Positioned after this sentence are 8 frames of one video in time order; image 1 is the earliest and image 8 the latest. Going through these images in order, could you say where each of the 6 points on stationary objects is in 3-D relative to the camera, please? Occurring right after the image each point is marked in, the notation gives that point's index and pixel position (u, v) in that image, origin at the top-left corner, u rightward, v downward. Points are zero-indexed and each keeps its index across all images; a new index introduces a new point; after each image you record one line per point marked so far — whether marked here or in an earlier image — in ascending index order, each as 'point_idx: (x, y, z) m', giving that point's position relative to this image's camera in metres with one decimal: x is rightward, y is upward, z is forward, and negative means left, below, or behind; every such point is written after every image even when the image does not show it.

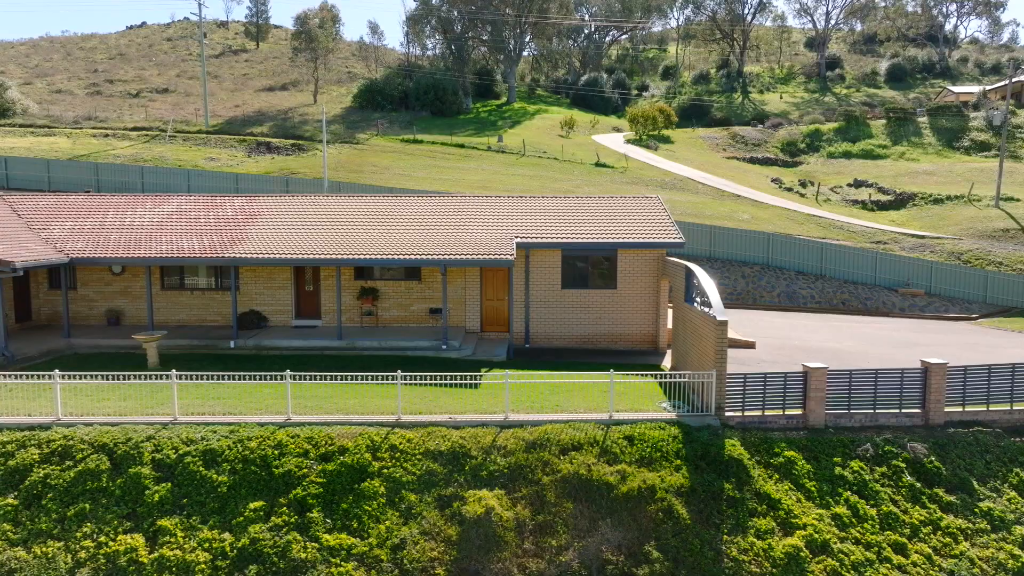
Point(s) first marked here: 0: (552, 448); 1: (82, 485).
0: (+0.5, -1.8, +11.7) m
1: (-4.5, -2.1, +10.8) m
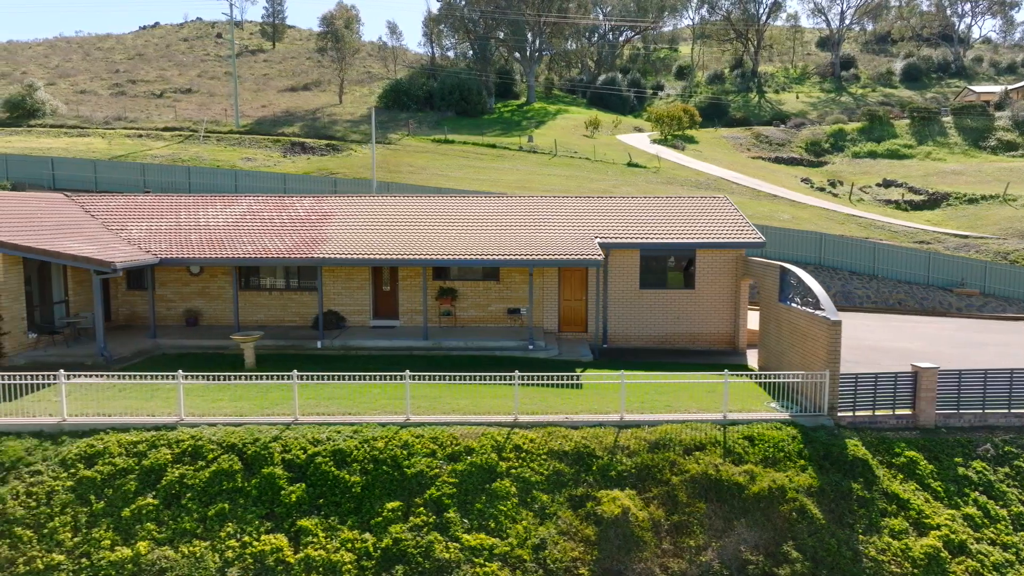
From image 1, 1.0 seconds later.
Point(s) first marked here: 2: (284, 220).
0: (+1.9, -1.8, +11.8) m
1: (-3.1, -2.1, +10.8) m
2: (-4.5, +1.3, +19.9) m
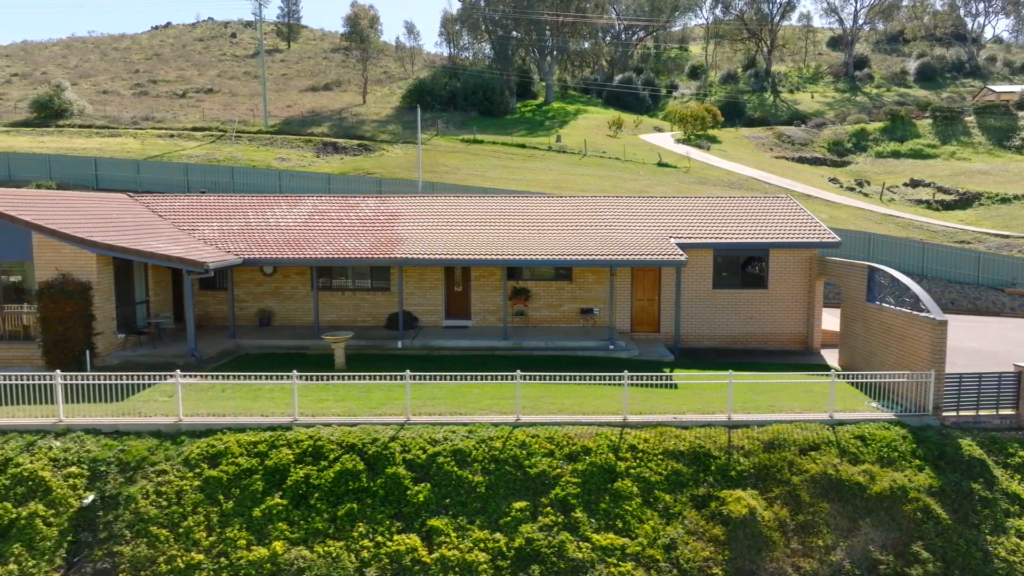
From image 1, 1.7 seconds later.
0: (+3.2, -1.8, +11.8) m
1: (-1.8, -2.1, +10.8) m
2: (-3.1, +1.3, +19.9) m
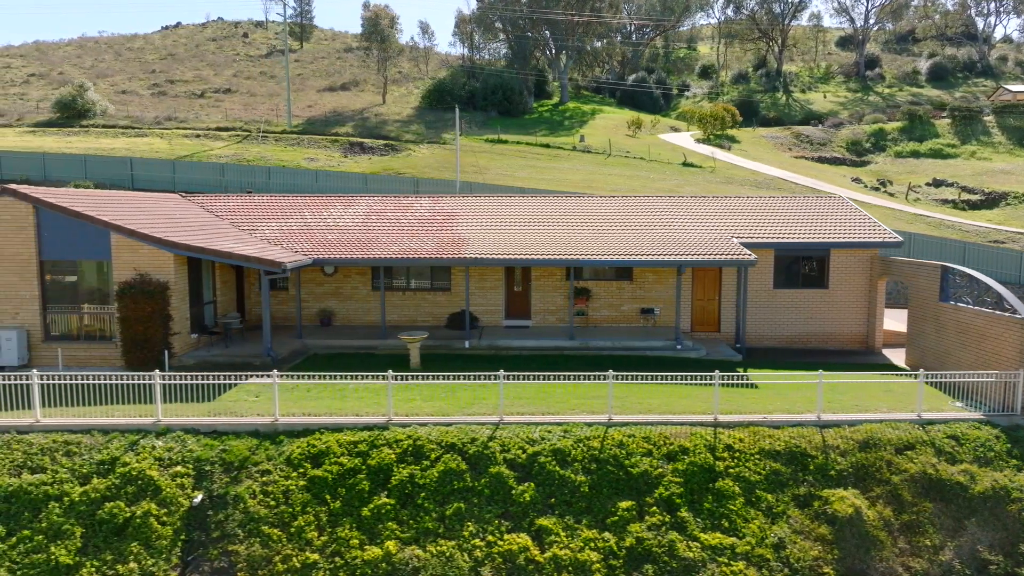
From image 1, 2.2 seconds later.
0: (+4.3, -1.8, +11.8) m
1: (-0.7, -2.1, +10.9) m
2: (-2.0, +1.3, +19.9) m
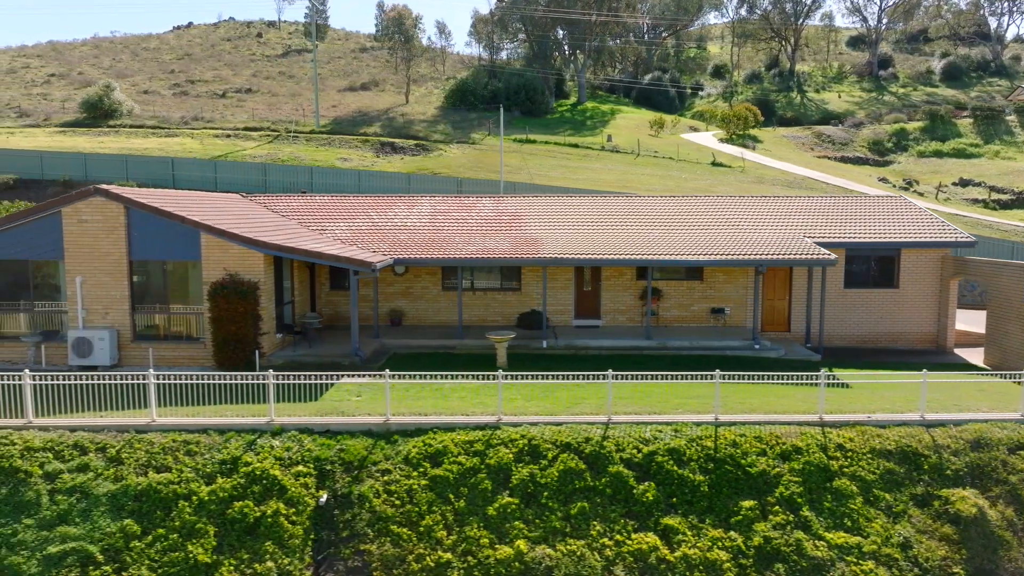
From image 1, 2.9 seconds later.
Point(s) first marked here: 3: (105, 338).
0: (+5.6, -1.8, +11.8) m
1: (+0.6, -2.1, +10.9) m
2: (-0.7, +1.3, +19.9) m
3: (-5.8, -0.7, +14.6) m
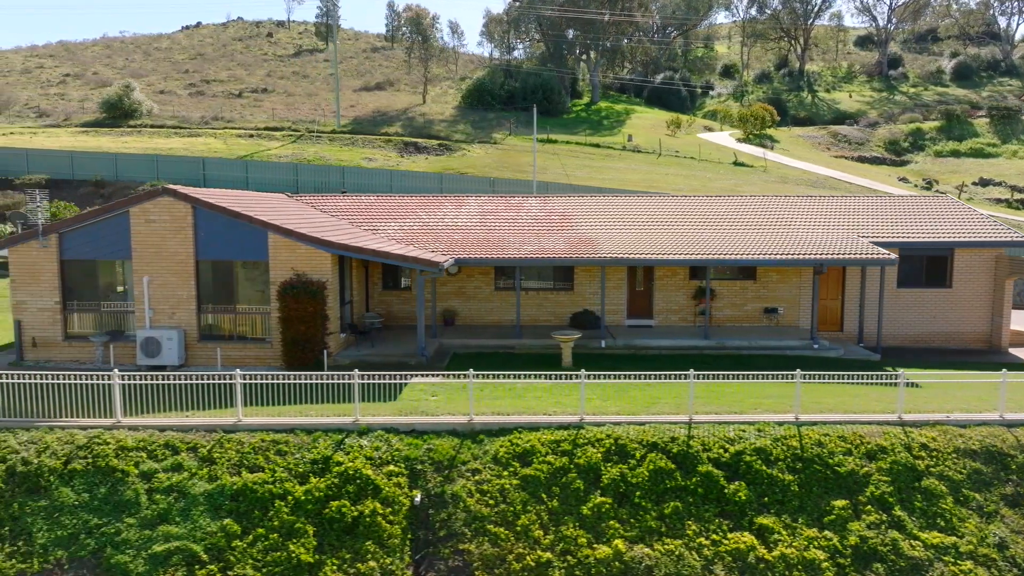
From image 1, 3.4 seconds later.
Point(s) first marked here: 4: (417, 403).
0: (+6.6, -1.8, +11.8) m
1: (+1.6, -2.1, +10.9) m
2: (+0.3, +1.3, +20.0) m
3: (-4.9, -0.7, +14.7) m
4: (-1.1, -1.4, +12.4) m
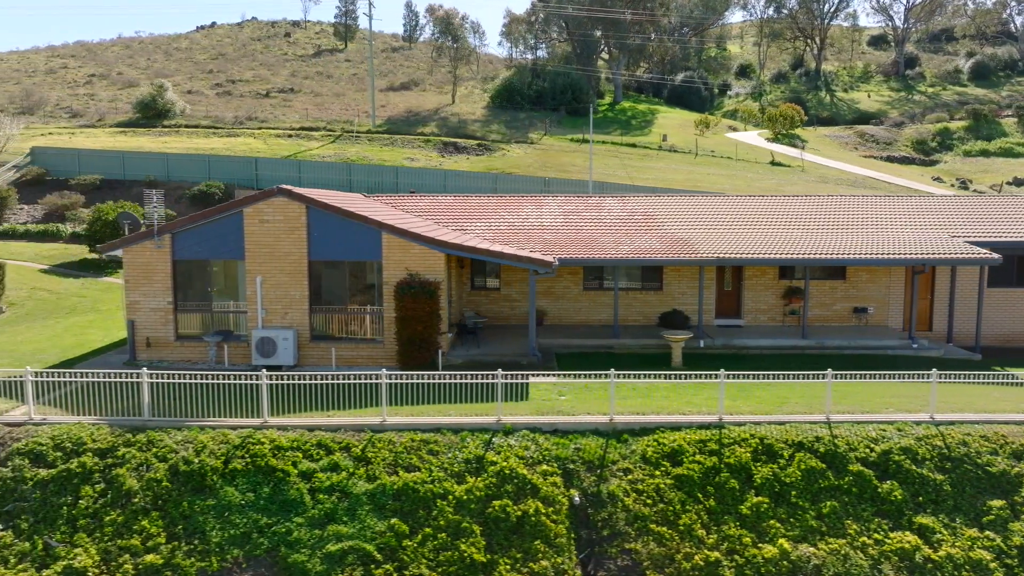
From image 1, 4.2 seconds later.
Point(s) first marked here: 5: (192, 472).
0: (+8.2, -1.8, +11.8) m
1: (+3.2, -2.1, +10.9) m
2: (+2.0, +1.3, +19.9) m
3: (-3.2, -0.7, +14.7) m
4: (+0.5, -1.4, +12.4) m
5: (-3.2, -1.9, +10.3) m
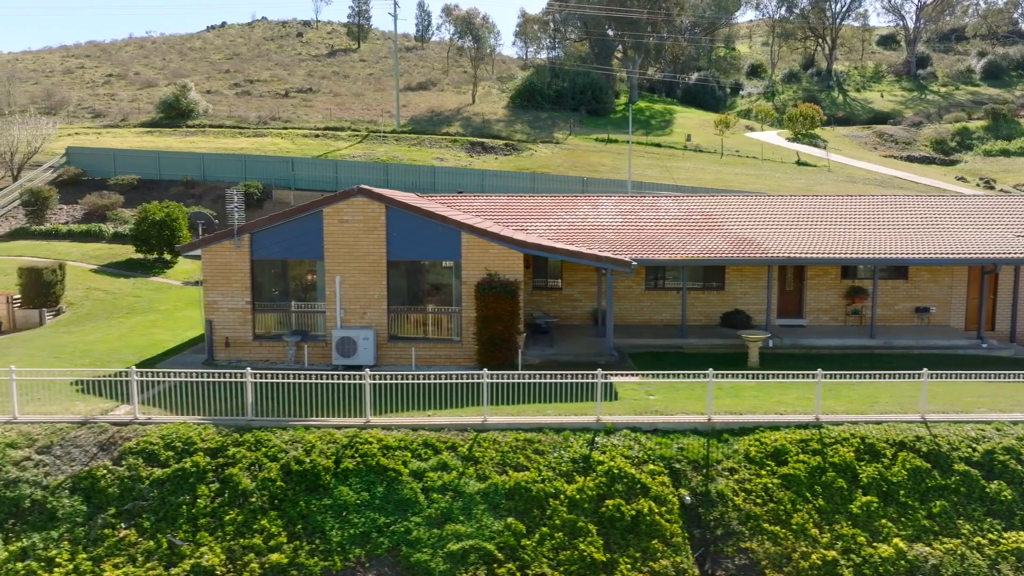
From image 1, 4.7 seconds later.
0: (+9.4, -1.8, +11.7) m
1: (+4.4, -2.1, +10.9) m
2: (+3.2, +1.3, +19.9) m
3: (-2.1, -0.7, +14.7) m
4: (+1.6, -1.4, +12.4) m
5: (-2.1, -1.8, +10.3) m
